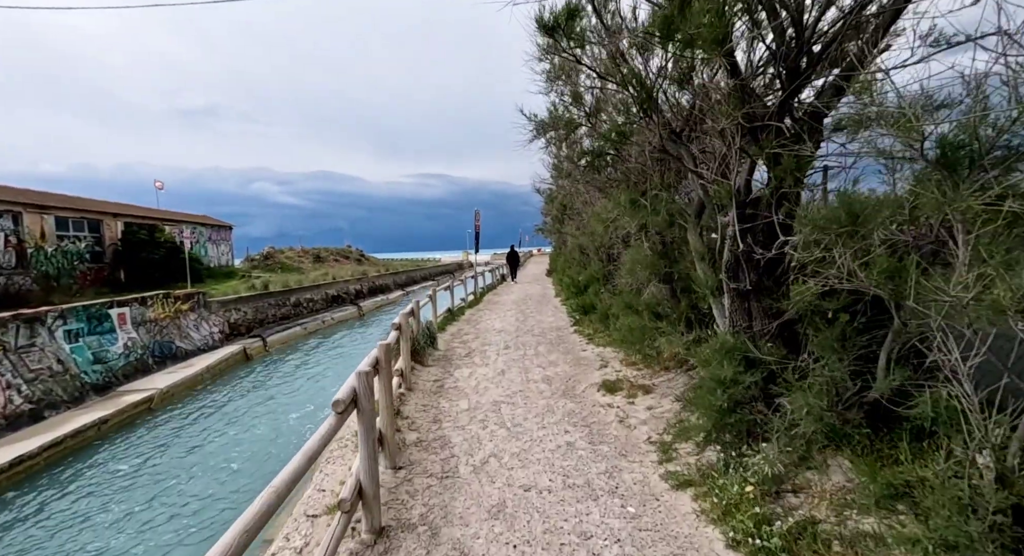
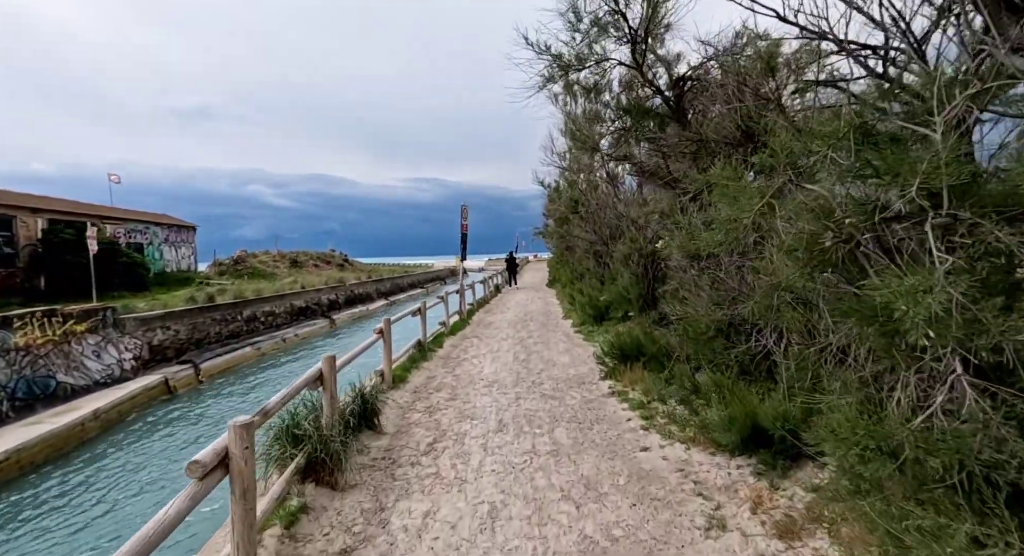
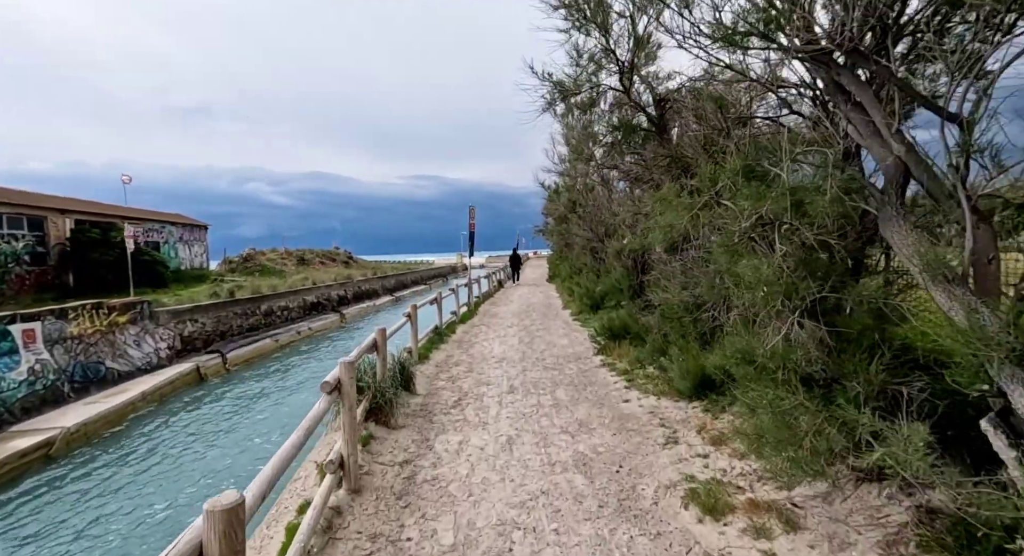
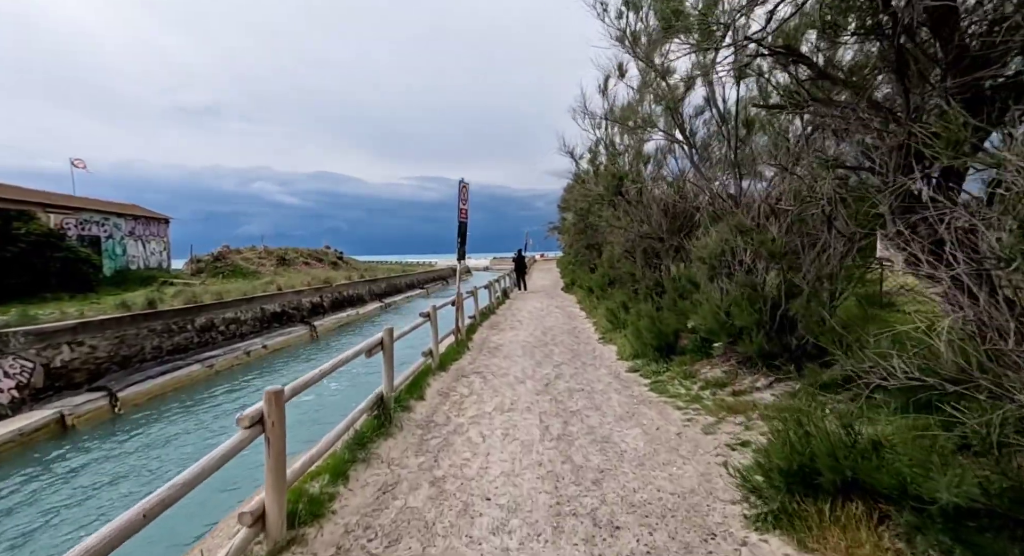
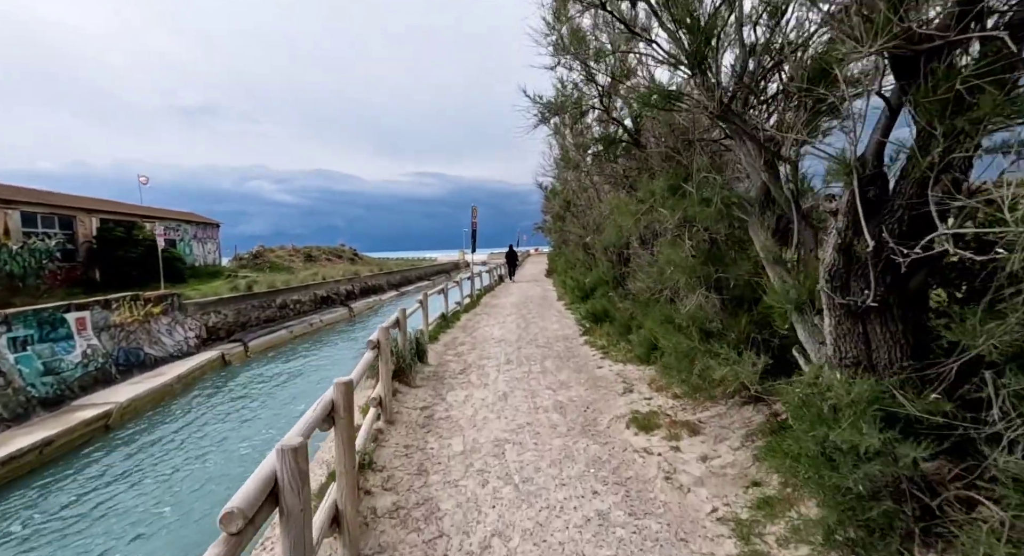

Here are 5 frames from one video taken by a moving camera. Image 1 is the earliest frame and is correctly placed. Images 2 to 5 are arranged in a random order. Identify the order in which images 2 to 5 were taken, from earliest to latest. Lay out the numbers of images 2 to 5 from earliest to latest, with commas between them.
5, 3, 2, 4
